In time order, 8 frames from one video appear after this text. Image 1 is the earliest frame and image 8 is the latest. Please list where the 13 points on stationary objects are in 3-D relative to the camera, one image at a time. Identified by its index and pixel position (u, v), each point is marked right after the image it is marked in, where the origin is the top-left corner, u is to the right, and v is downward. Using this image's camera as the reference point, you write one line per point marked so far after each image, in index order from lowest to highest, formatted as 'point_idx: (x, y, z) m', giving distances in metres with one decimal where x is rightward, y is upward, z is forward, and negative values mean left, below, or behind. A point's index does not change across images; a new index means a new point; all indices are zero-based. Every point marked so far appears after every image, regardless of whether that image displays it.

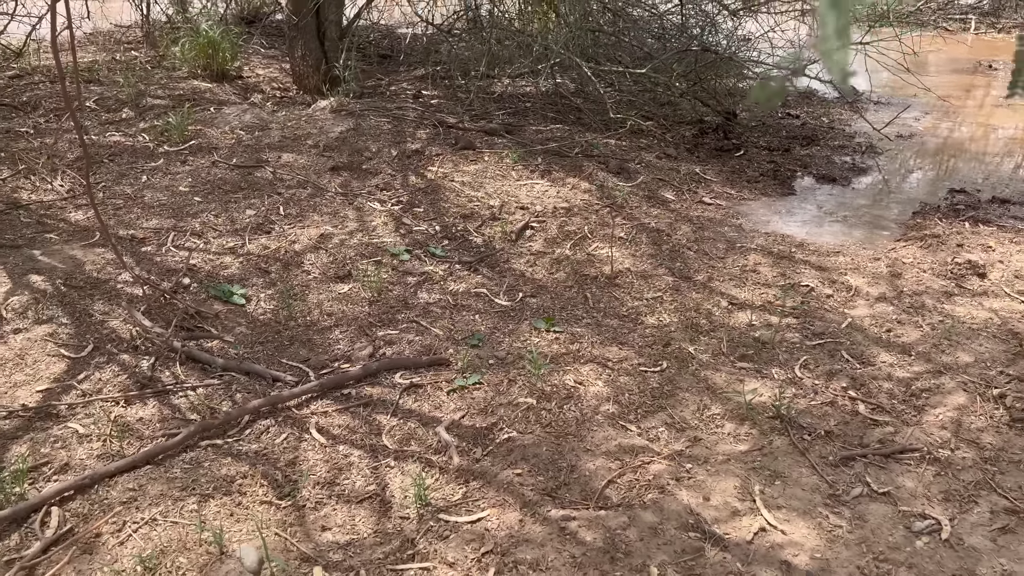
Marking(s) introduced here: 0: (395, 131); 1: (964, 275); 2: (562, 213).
0: (-0.4, +0.6, +2.9) m
1: (+1.0, 0.0, +1.8) m
2: (+0.1, +0.2, +2.3) m
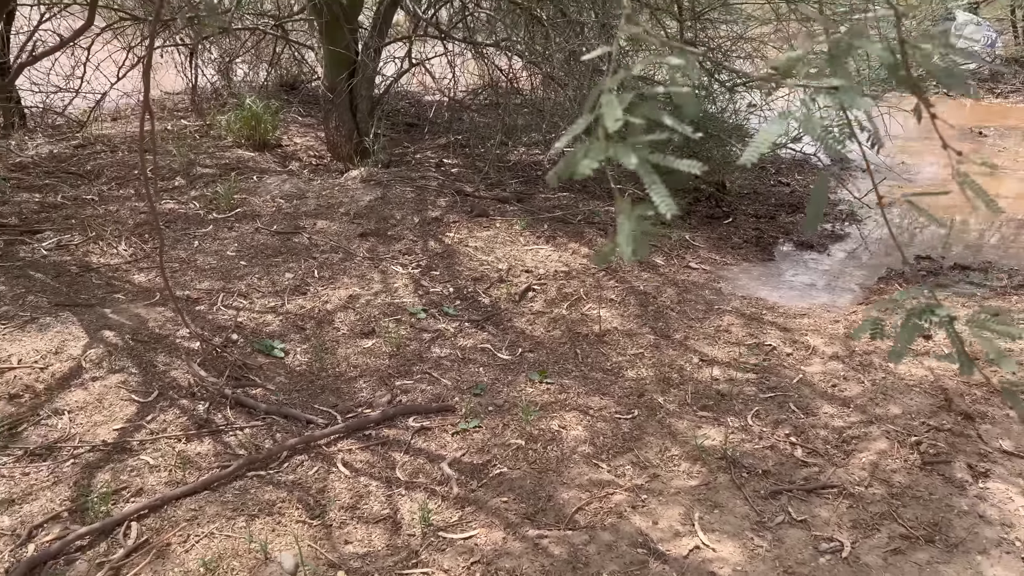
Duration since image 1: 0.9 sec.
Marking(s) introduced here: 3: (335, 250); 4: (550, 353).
0: (-0.4, +0.3, +3.2) m
1: (+1.0, -0.1, +2.1) m
2: (+0.2, 0.0, +2.6) m
3: (-0.6, +0.1, +2.7) m
4: (+0.1, -0.2, +2.1) m
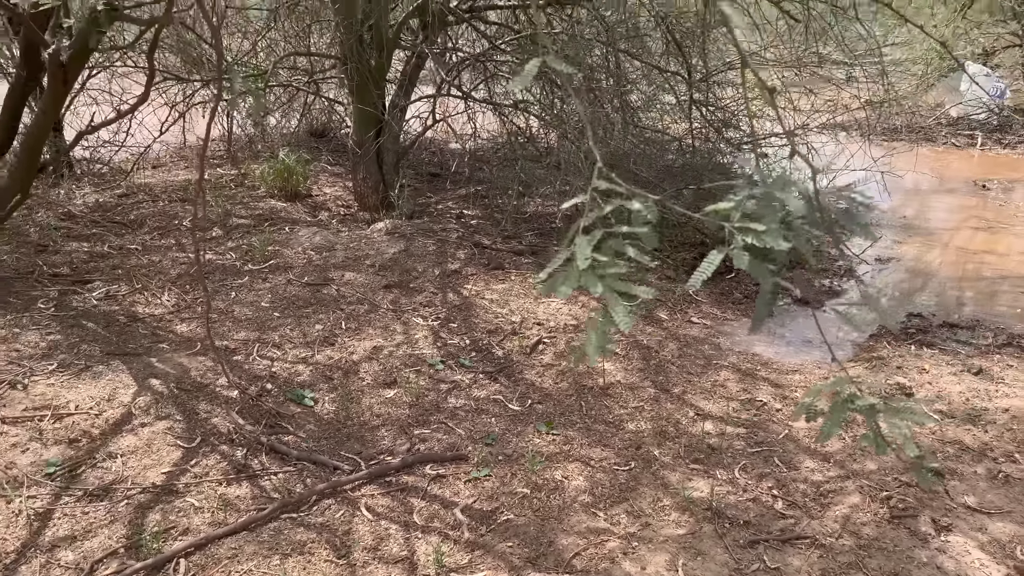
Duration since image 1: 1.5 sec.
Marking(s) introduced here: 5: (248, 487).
0: (-0.3, +0.1, +3.4) m
1: (+1.1, -0.3, +2.2) m
2: (+0.2, -0.1, +2.7) m
3: (-0.5, 0.0, +2.9) m
4: (+0.1, -0.3, +2.3) m
5: (-0.6, -0.5, +1.9) m
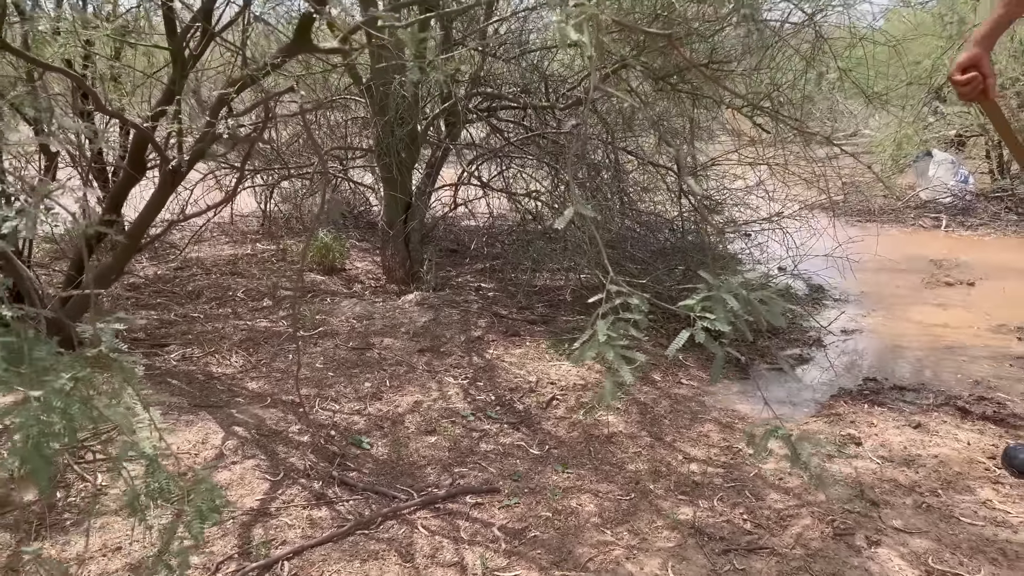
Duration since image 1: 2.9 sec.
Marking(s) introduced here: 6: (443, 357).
0: (-0.2, -0.2, +3.9) m
1: (+1.1, -0.5, +2.7) m
2: (+0.3, -0.4, +3.2) m
3: (-0.5, -0.3, +3.4) m
4: (+0.2, -0.5, +2.8) m
5: (-0.5, -0.6, +2.3) m
6: (-0.3, -0.3, +3.5) m
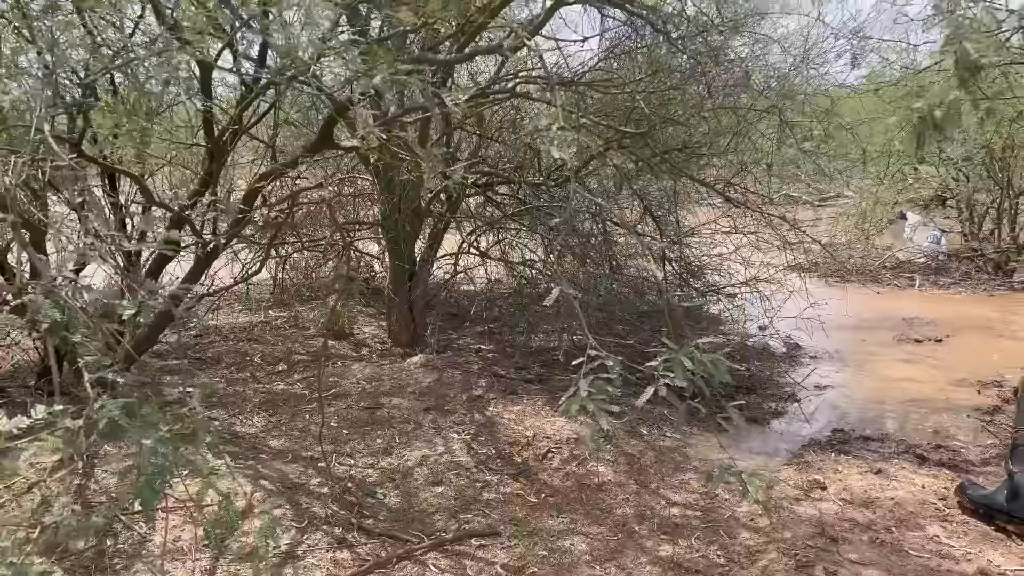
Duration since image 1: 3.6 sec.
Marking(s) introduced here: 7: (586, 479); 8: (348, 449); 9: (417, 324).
0: (-0.2, -0.5, +4.3) m
1: (+1.1, -0.7, +3.0) m
2: (+0.3, -0.7, +3.5) m
3: (-0.5, -0.6, +3.7) m
4: (+0.2, -0.8, +3.1) m
5: (-0.5, -0.9, +2.6) m
6: (-0.3, -0.6, +3.8) m
7: (+0.3, -0.8, +3.2) m
8: (-0.7, -0.7, +3.4) m
9: (-0.6, -0.2, +5.1) m
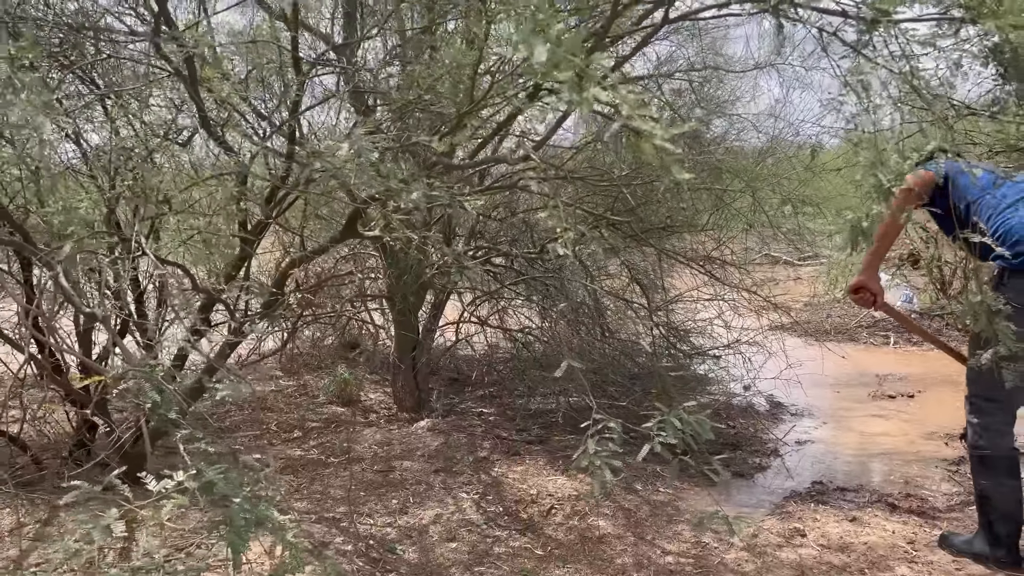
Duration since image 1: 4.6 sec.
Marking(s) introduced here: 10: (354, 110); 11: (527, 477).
0: (-0.2, -0.9, +4.6) m
1: (+1.2, -1.0, +3.3) m
2: (+0.3, -1.0, +3.8) m
3: (-0.5, -1.0, +4.0) m
4: (+0.2, -1.1, +3.3) m
5: (-0.5, -1.1, +2.9) m
6: (-0.3, -1.0, +4.1) m
7: (+0.3, -1.0, +3.5) m
8: (-0.7, -1.0, +3.7) m
9: (-0.6, -0.7, +5.4) m
10: (-0.8, +0.8, +3.8) m
11: (+0.1, -1.0, +4.1) m
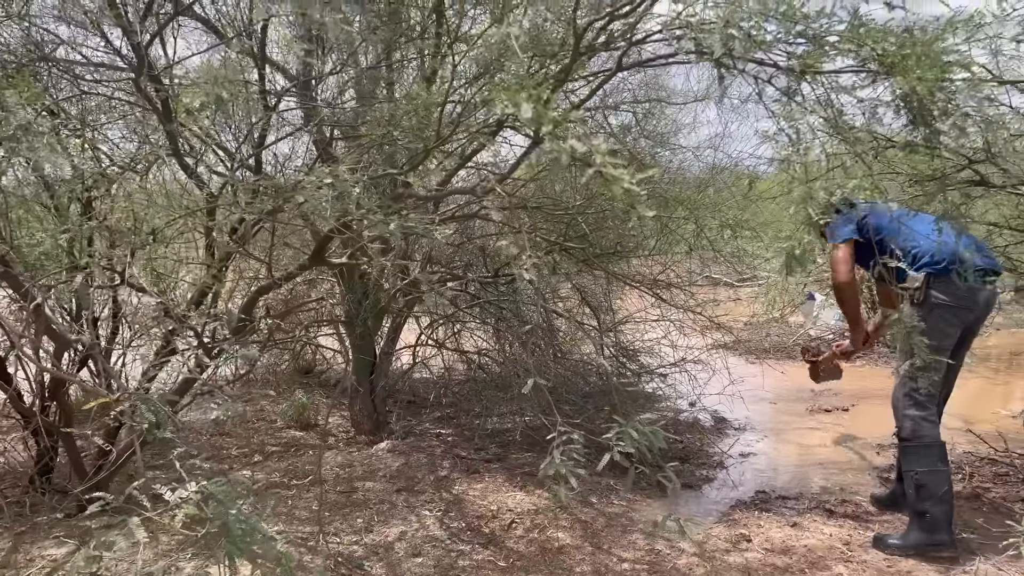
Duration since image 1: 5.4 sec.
0: (-0.5, -1.0, +4.7) m
1: (+1.0, -1.1, +3.6) m
2: (+0.1, -1.1, +4.0) m
3: (-0.7, -1.1, +4.1) m
4: (+0.1, -1.2, +3.5) m
5: (-0.6, -1.2, +3.0) m
6: (-0.5, -1.1, +4.3) m
7: (+0.2, -1.2, +3.6) m
8: (-0.8, -1.1, +3.8) m
9: (-0.9, -0.9, +5.5) m
10: (-1.0, +0.7, +4.0) m
11: (-0.1, -1.1, +4.3) m
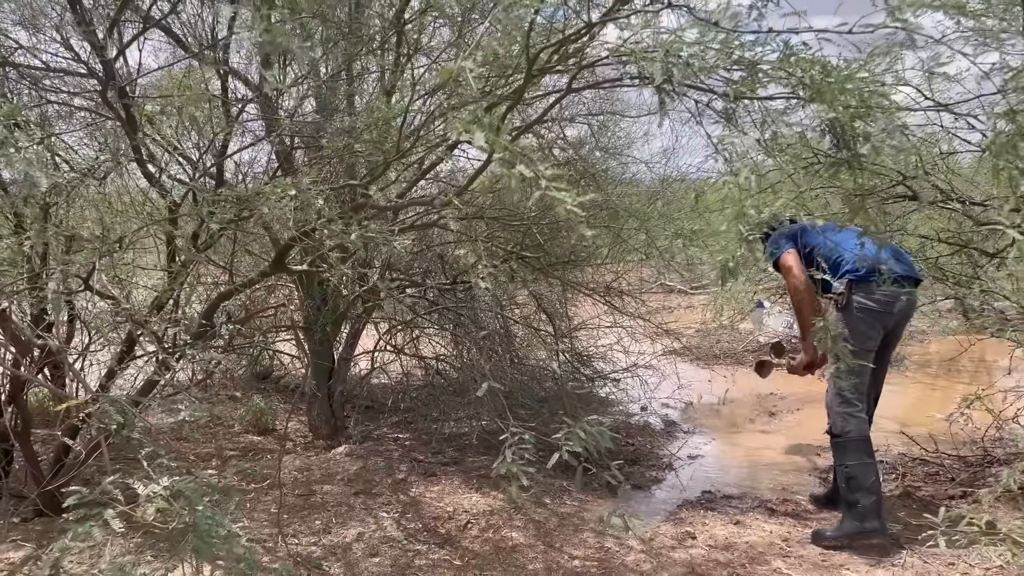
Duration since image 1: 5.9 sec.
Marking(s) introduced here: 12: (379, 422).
0: (-0.7, -1.1, +4.8) m
1: (+0.8, -1.2, +3.7) m
2: (-0.1, -1.1, +4.1) m
3: (-0.9, -1.1, +4.2) m
4: (-0.1, -1.2, +3.6) m
5: (-0.8, -1.3, +3.1) m
6: (-0.7, -1.1, +4.3) m
7: (0.0, -1.2, +3.8) m
8: (-1.1, -1.2, +3.9) m
9: (-1.2, -0.9, +5.6) m
10: (-1.2, +0.7, +4.1) m
11: (-0.4, -1.1, +4.4) m
12: (-1.0, -1.0, +6.0) m
